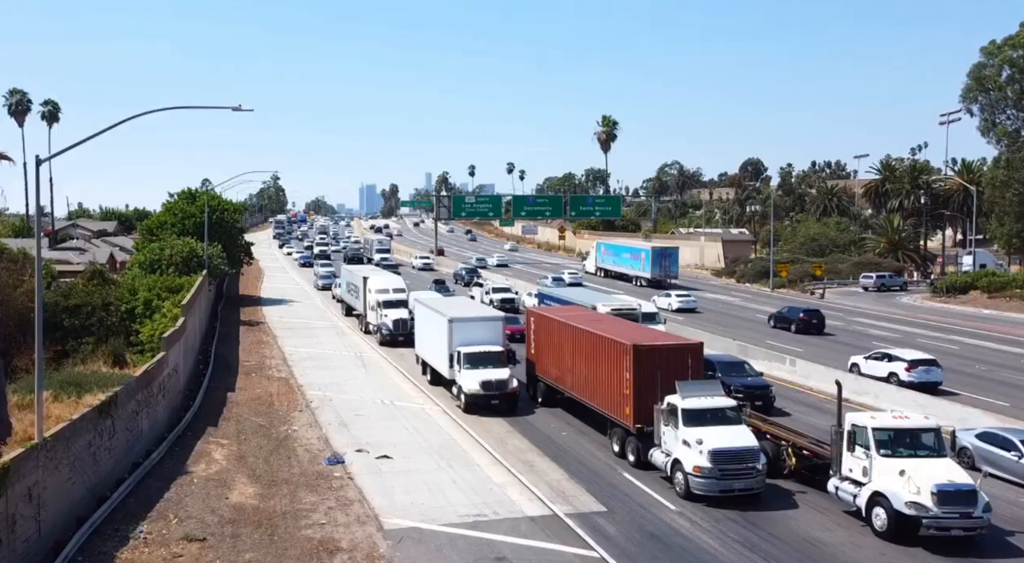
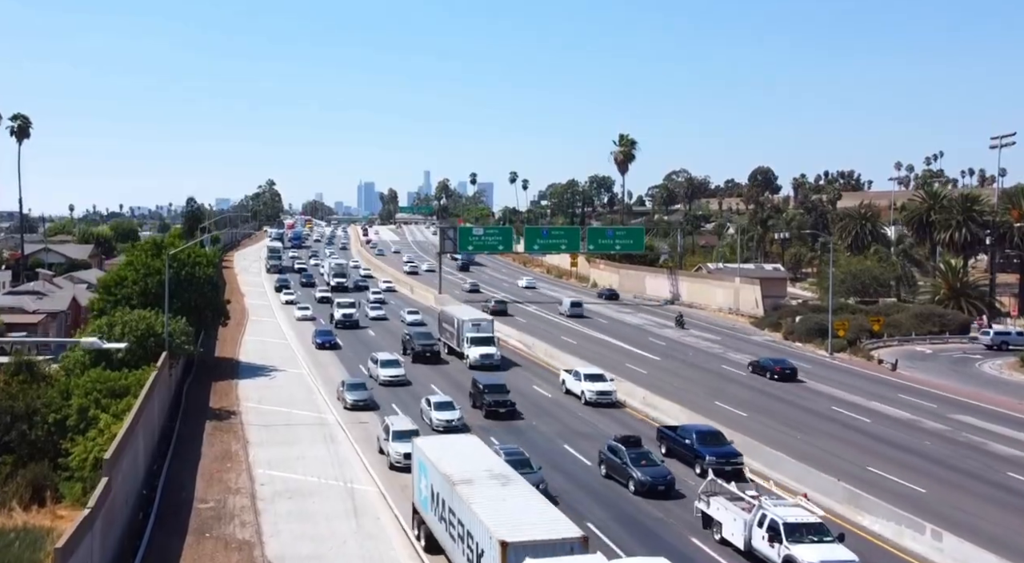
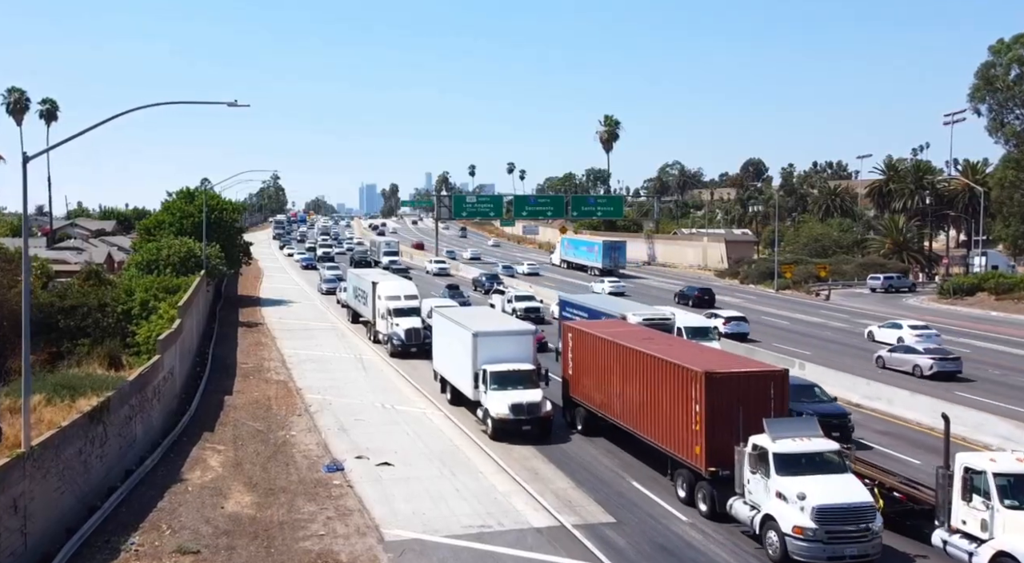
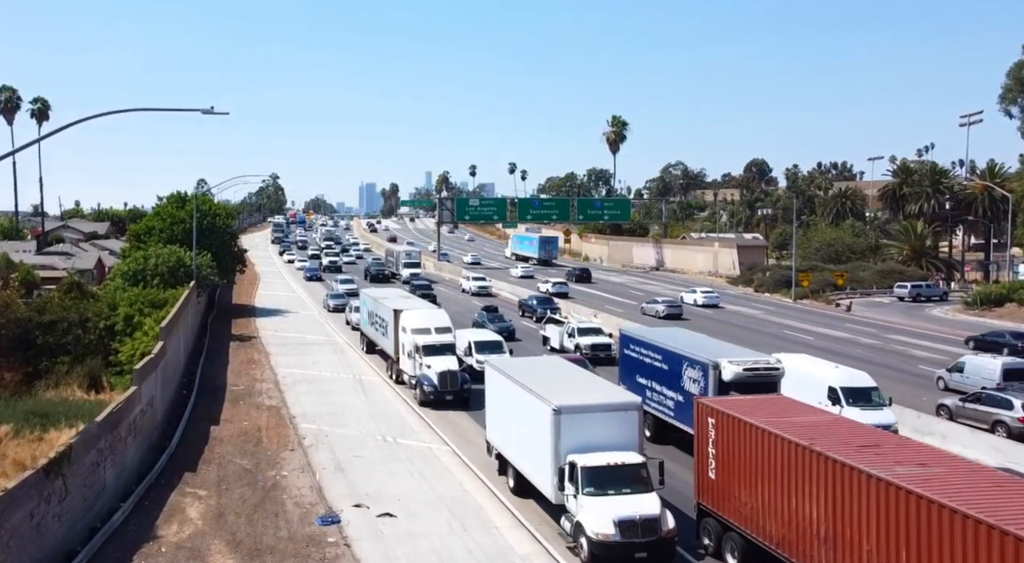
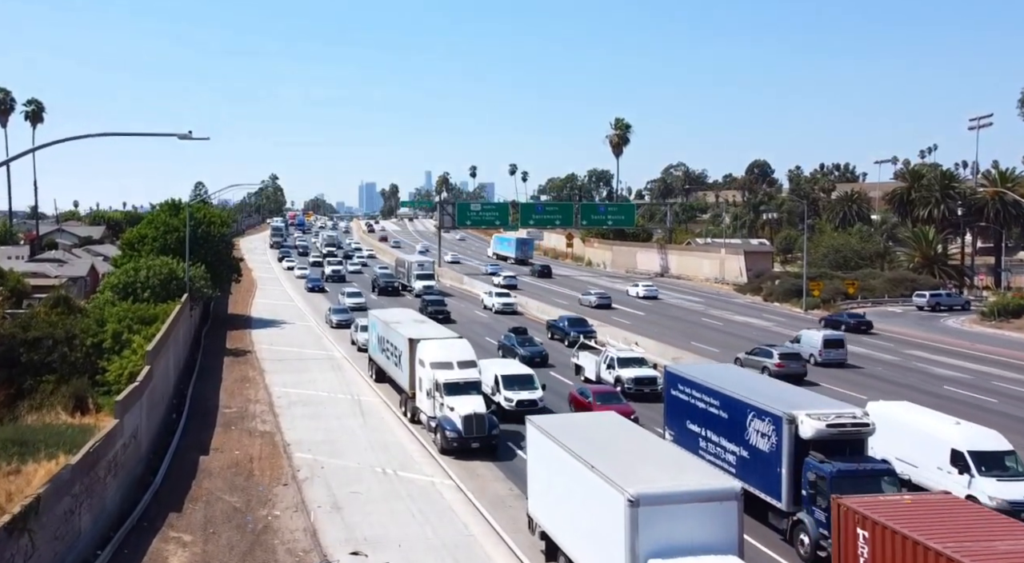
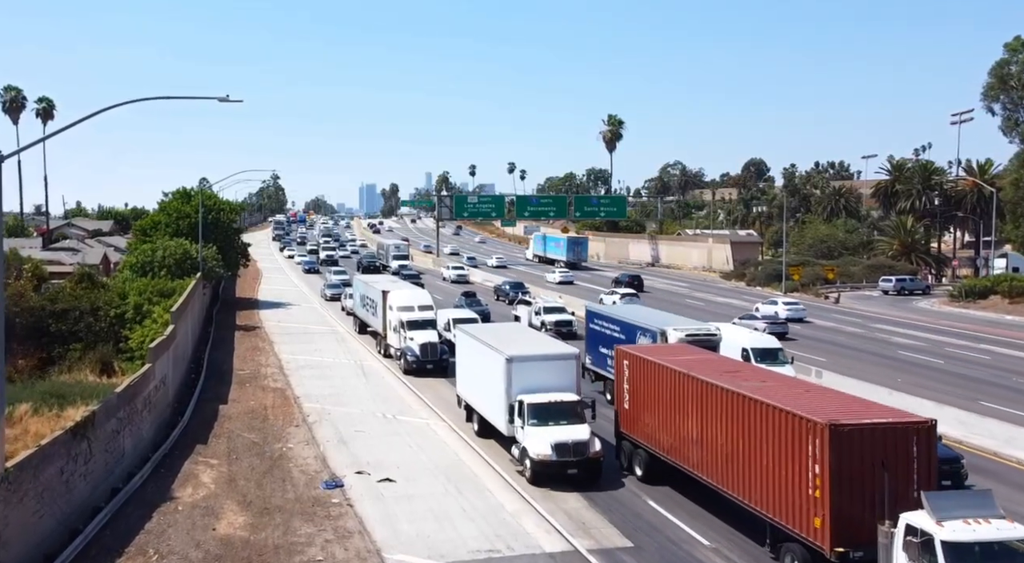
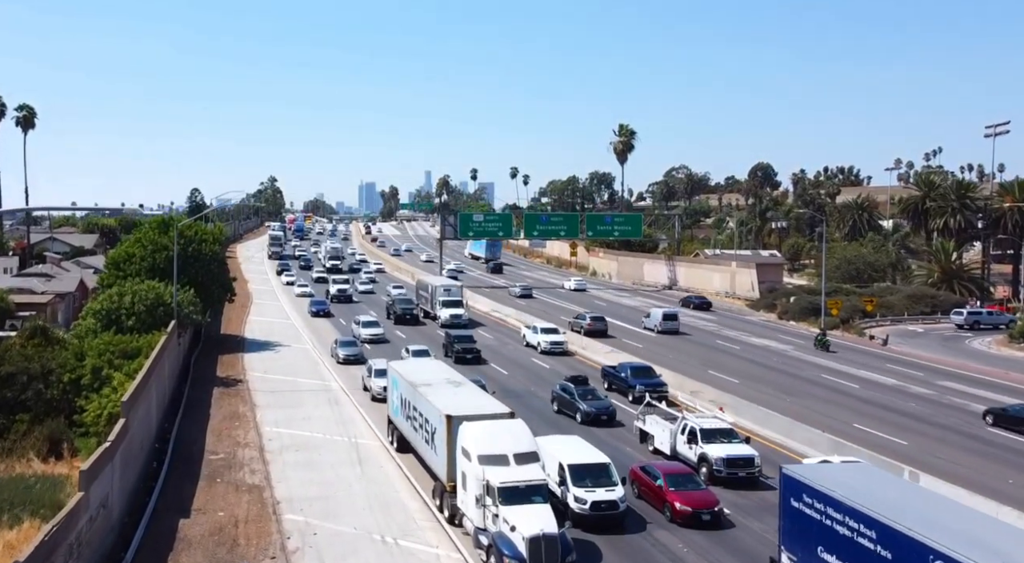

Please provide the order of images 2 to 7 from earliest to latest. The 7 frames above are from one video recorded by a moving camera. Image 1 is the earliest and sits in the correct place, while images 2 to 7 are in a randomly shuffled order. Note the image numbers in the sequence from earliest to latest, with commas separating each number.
3, 6, 4, 5, 7, 2
